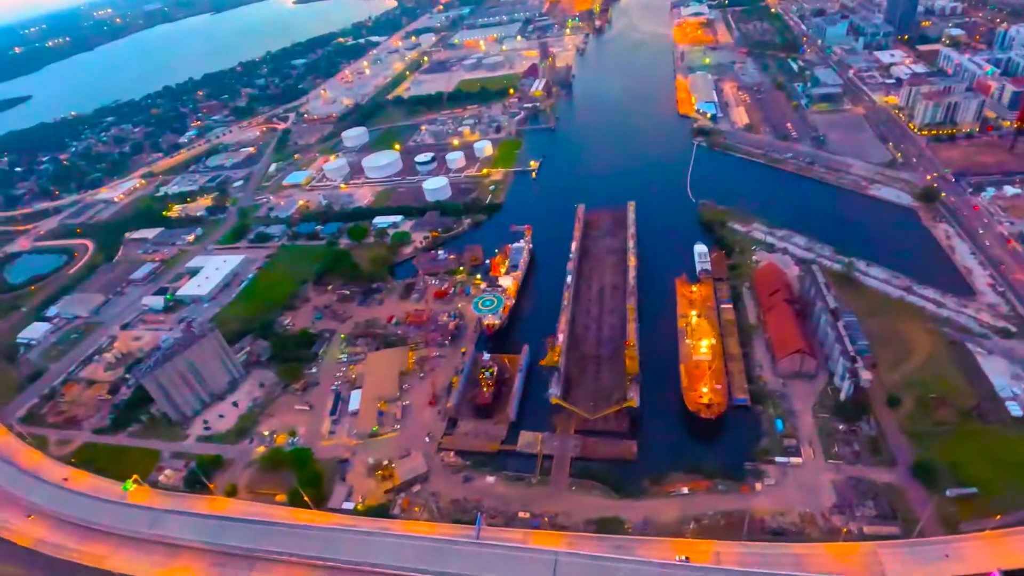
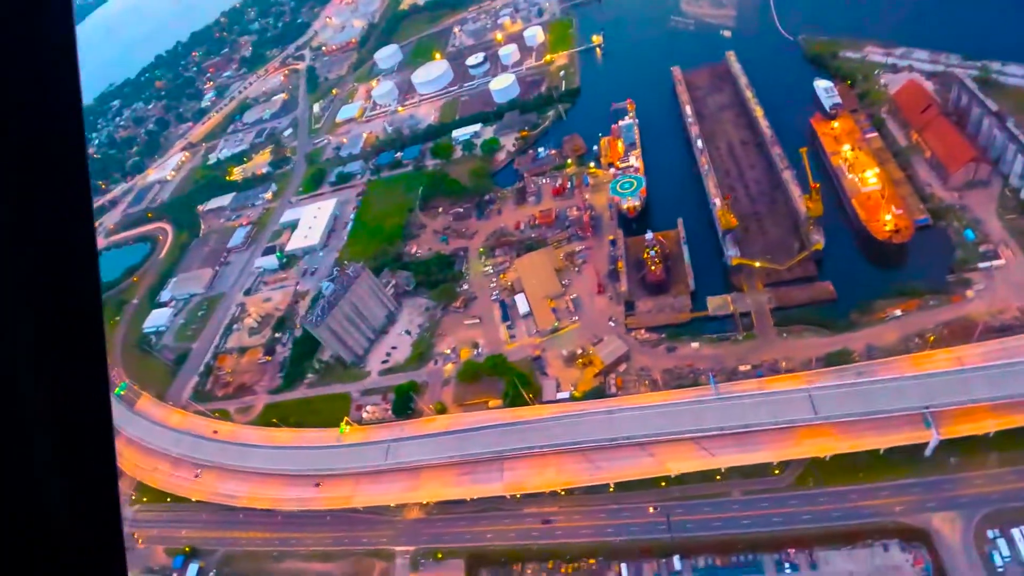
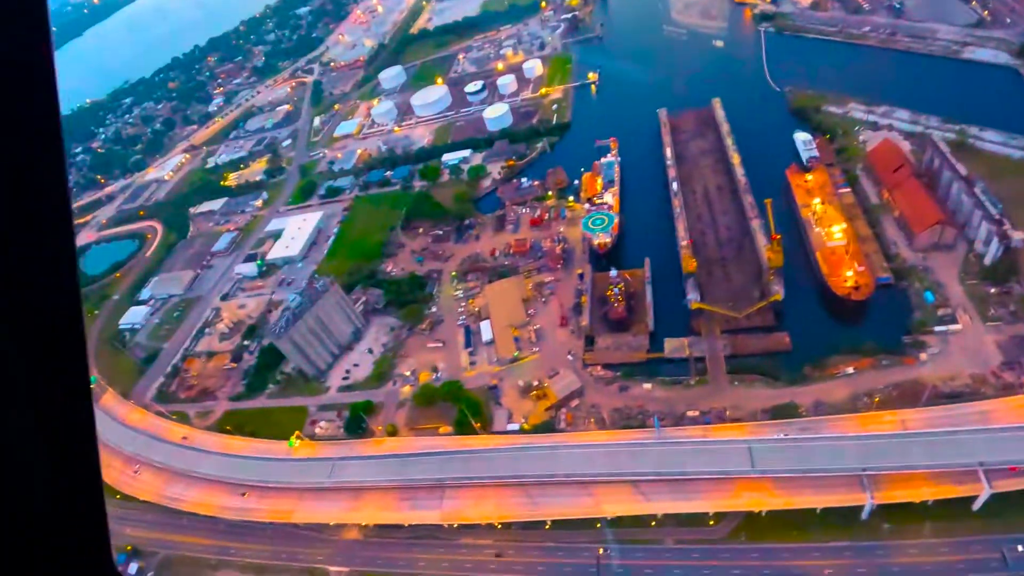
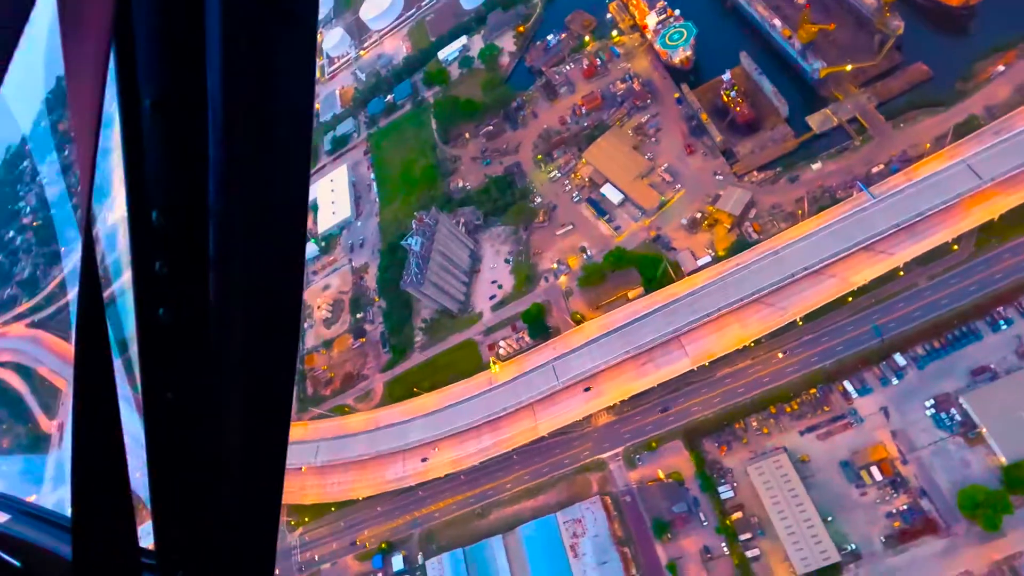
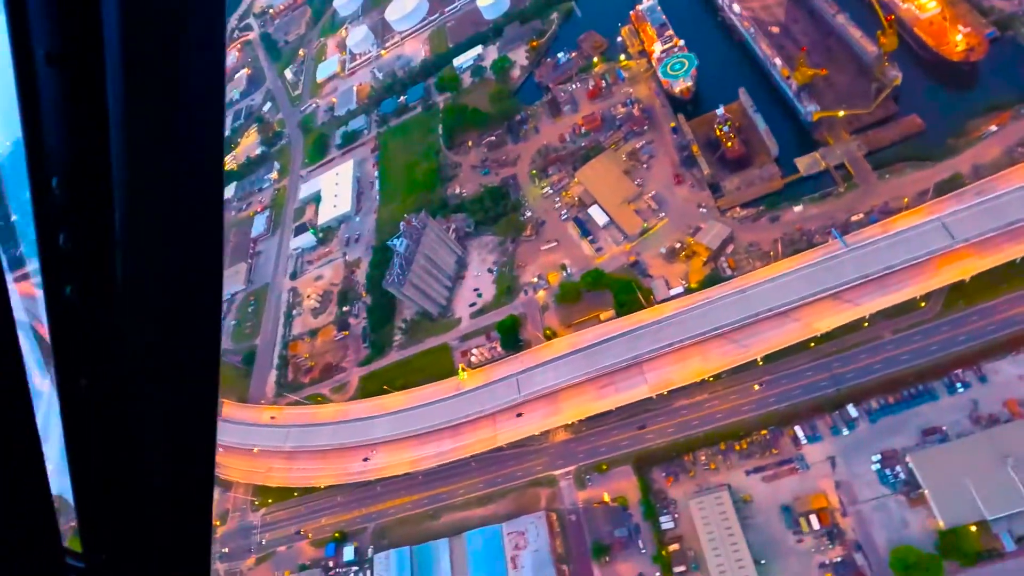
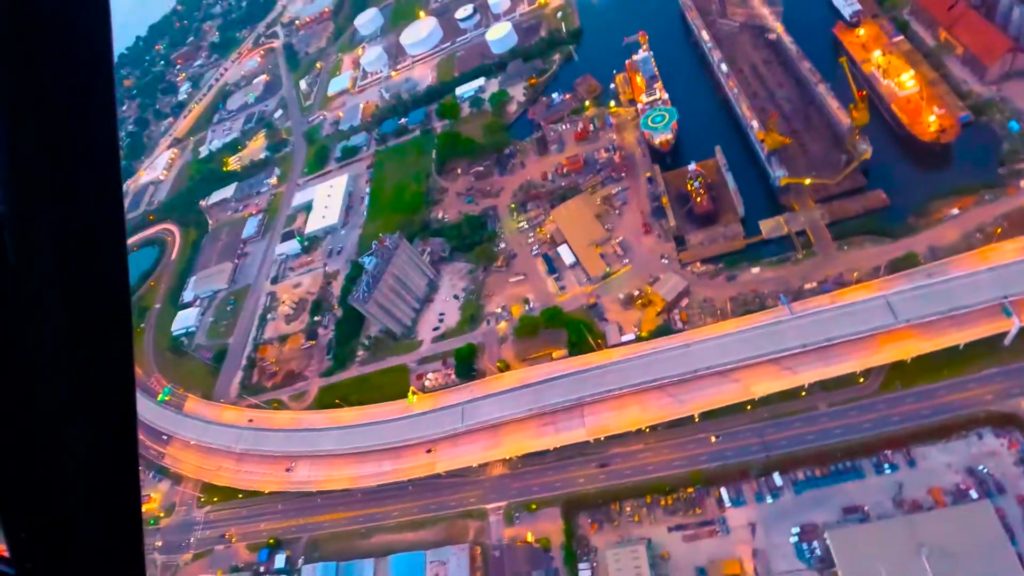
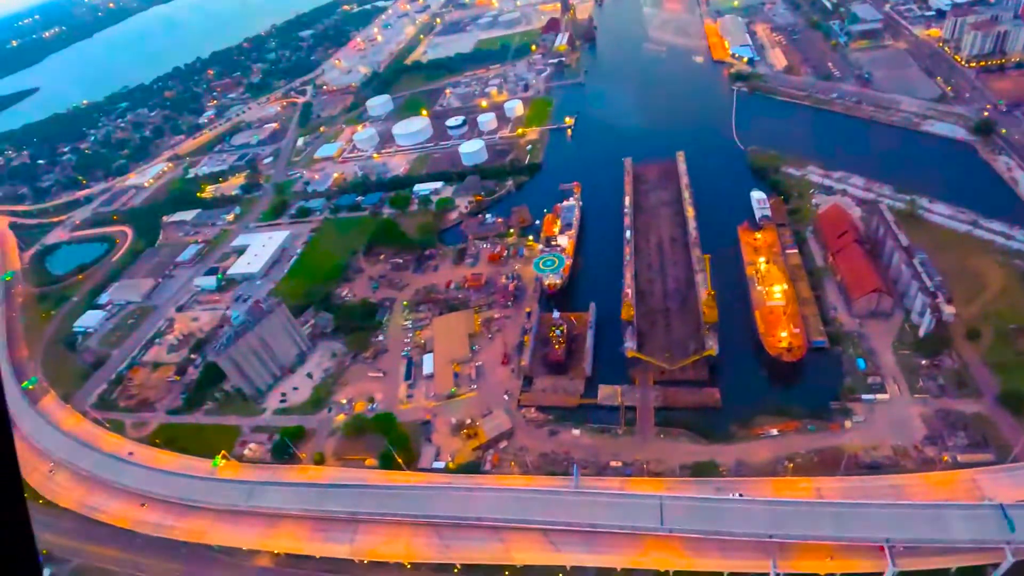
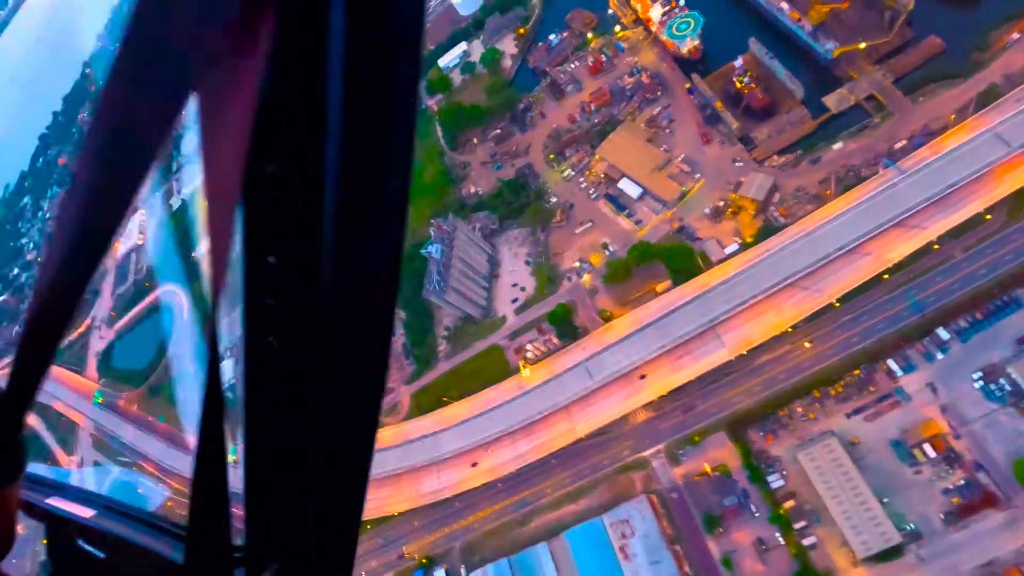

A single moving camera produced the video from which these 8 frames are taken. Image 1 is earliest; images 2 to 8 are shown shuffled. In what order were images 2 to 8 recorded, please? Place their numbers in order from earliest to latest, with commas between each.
7, 3, 2, 6, 5, 4, 8
